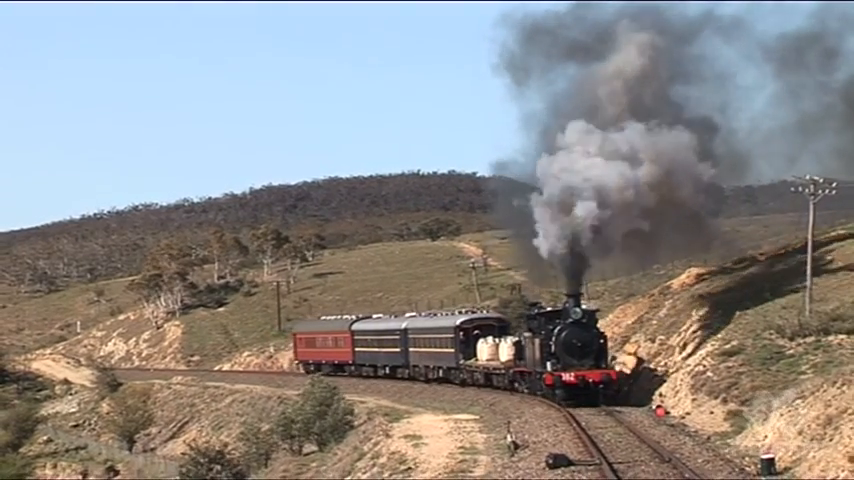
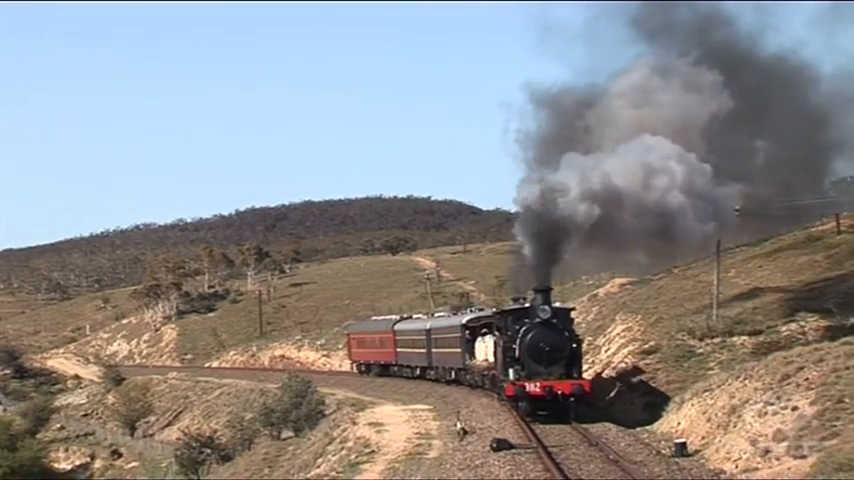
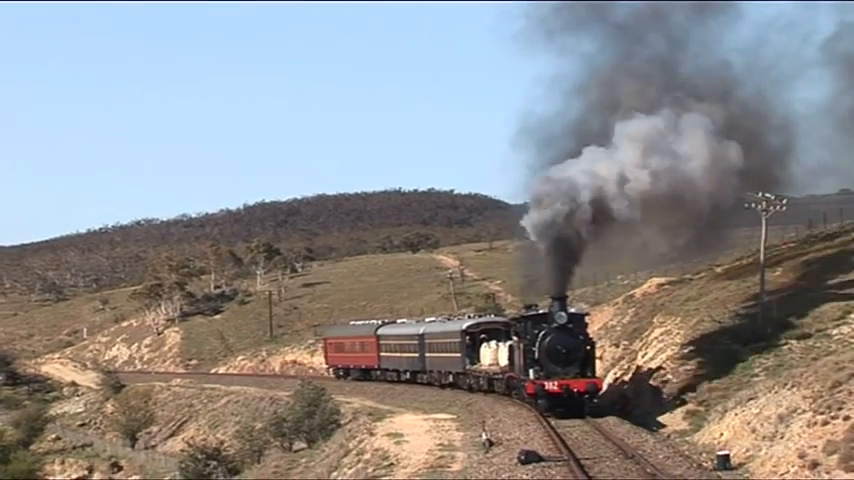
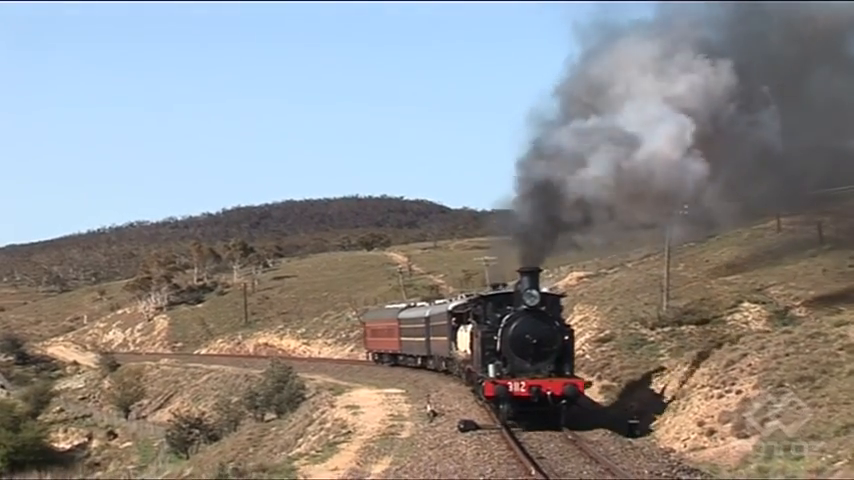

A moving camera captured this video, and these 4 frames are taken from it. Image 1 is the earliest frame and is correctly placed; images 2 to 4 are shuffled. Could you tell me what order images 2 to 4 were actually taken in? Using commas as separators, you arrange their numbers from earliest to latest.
3, 2, 4
